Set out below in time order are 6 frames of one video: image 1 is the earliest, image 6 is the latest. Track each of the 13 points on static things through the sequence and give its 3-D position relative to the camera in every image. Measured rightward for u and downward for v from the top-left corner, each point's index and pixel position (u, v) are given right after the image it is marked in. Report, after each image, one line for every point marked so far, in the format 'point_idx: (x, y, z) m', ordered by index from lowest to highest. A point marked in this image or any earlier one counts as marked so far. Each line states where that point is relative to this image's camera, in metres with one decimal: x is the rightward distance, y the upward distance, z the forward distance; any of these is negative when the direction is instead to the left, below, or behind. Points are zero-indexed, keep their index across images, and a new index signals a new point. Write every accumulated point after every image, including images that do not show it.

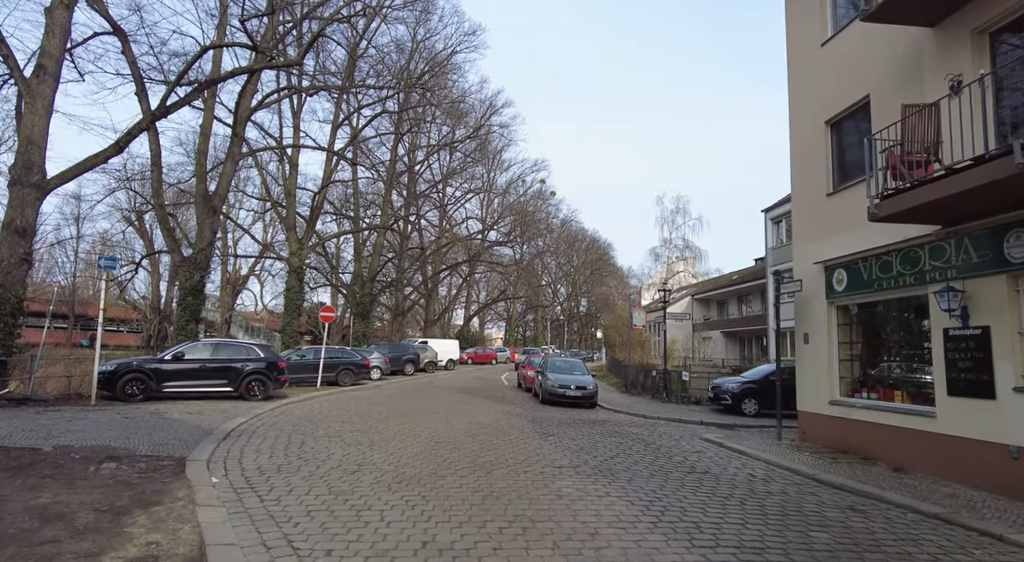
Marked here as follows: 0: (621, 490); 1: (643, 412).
0: (+1.3, -2.4, +6.5) m
1: (+3.7, -3.7, +15.7) m
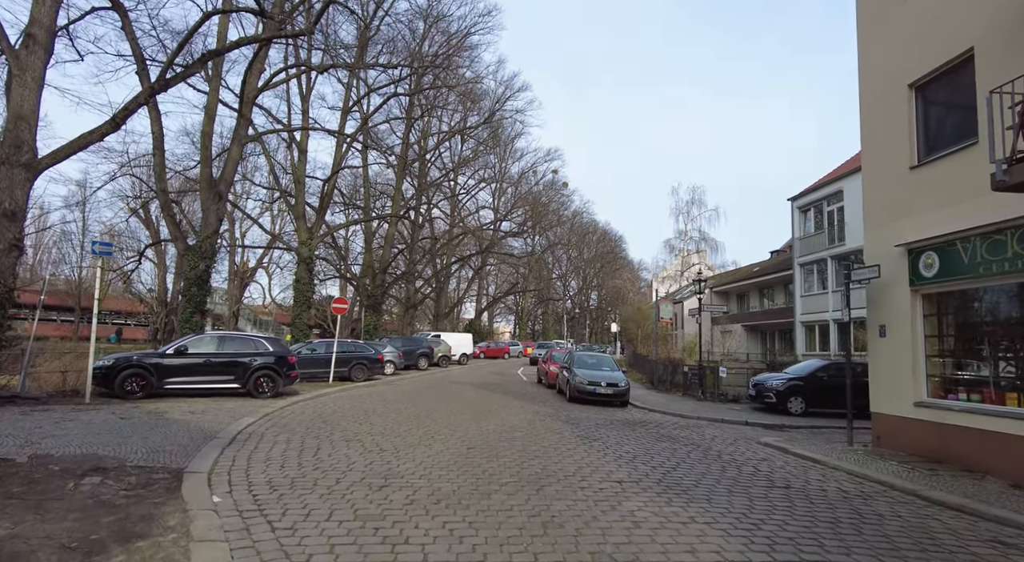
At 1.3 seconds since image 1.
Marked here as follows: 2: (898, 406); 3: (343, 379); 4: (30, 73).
0: (+1.9, -2.2, +5.3) m
1: (+4.4, -3.4, +14.6) m
2: (+5.9, -1.9, +8.7) m
3: (-5.8, -3.4, +19.5) m
4: (-10.6, +4.6, +12.4) m
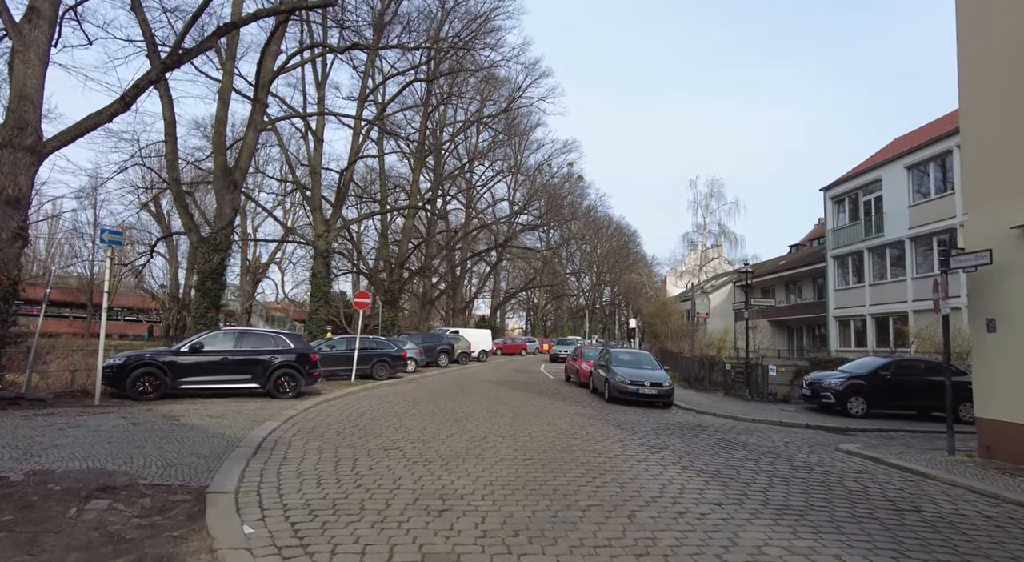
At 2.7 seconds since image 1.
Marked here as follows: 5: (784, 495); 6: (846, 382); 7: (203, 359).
0: (+2.6, -2.0, +4.3) m
1: (+5.3, -3.2, +13.5) m
2: (+6.7, -1.7, +7.6) m
3: (-4.8, -3.2, +18.6) m
4: (-9.7, +4.7, +11.5) m
5: (+2.8, -2.2, +5.9) m
6: (+7.9, -2.4, +13.4) m
7: (-6.7, -1.7, +12.3) m
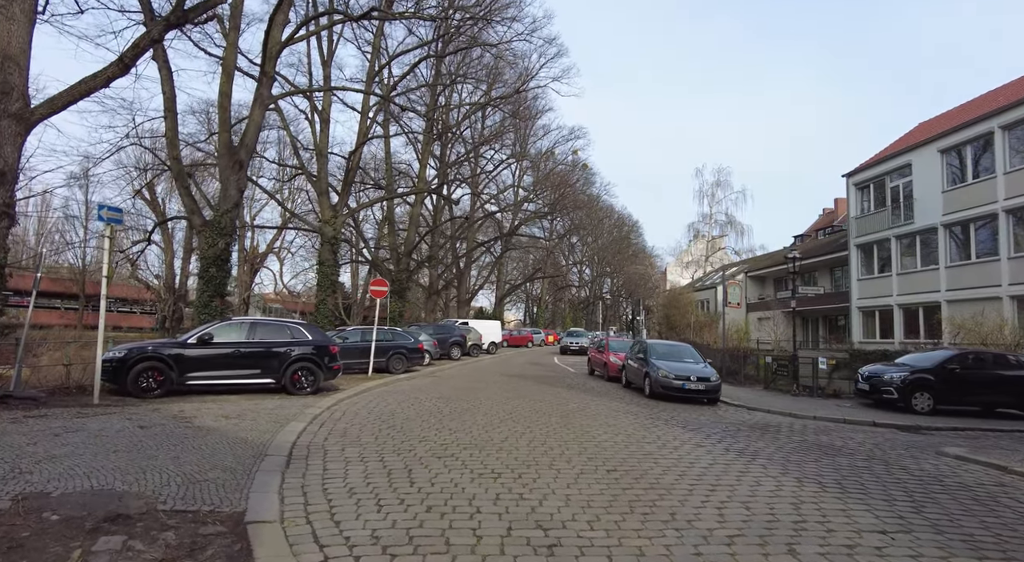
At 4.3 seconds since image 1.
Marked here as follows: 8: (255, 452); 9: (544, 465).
0: (+3.5, -1.9, +3.2) m
1: (+6.1, -2.8, +12.5) m
2: (+7.6, -1.5, +6.5) m
3: (-4.1, -2.8, +17.4) m
4: (-8.9, +5.0, +10.2) m
5: (+3.7, -2.0, +4.8) m
6: (+8.7, -2.1, +12.4) m
7: (-5.9, -1.4, +11.1) m
8: (-3.0, -2.0, +6.6) m
9: (+0.3, -2.0, +6.3) m
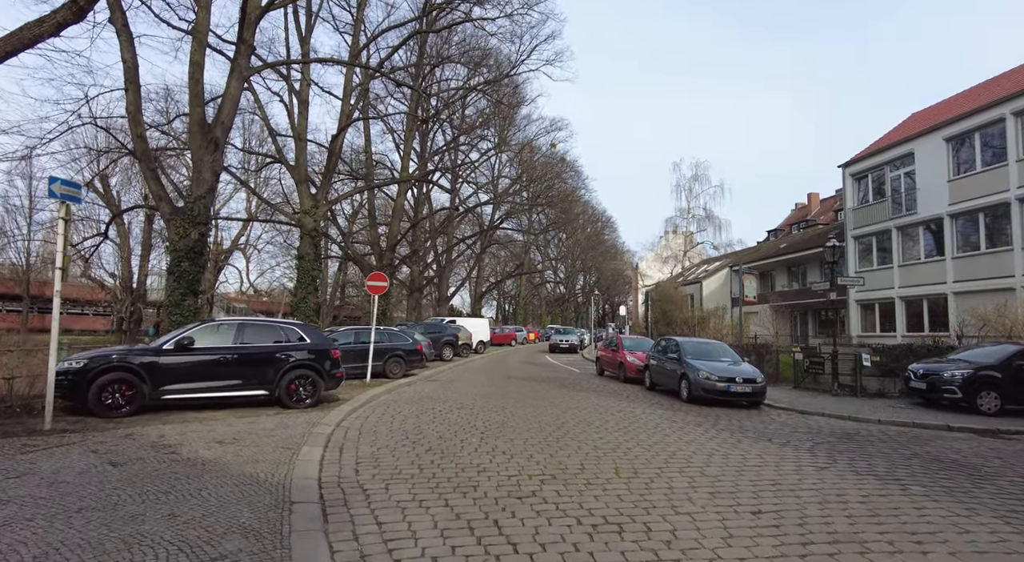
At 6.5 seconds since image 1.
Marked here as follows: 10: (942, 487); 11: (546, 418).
0: (+4.6, -1.7, +1.9) m
1: (+6.7, -2.6, +11.3) m
2: (+8.5, -1.3, +5.5) m
3: (-3.8, -2.6, +15.7) m
4: (-8.2, +5.1, +8.1) m
5: (+4.7, -1.9, +3.5) m
6: (+9.3, -1.8, +11.4) m
7: (-5.2, -1.3, +9.2) m
8: (-2.1, -1.9, +4.9) m
9: (+1.3, -1.9, +4.8) m
10: (+4.2, -2.0, +5.5) m
11: (+0.5, -2.3, +9.5) m
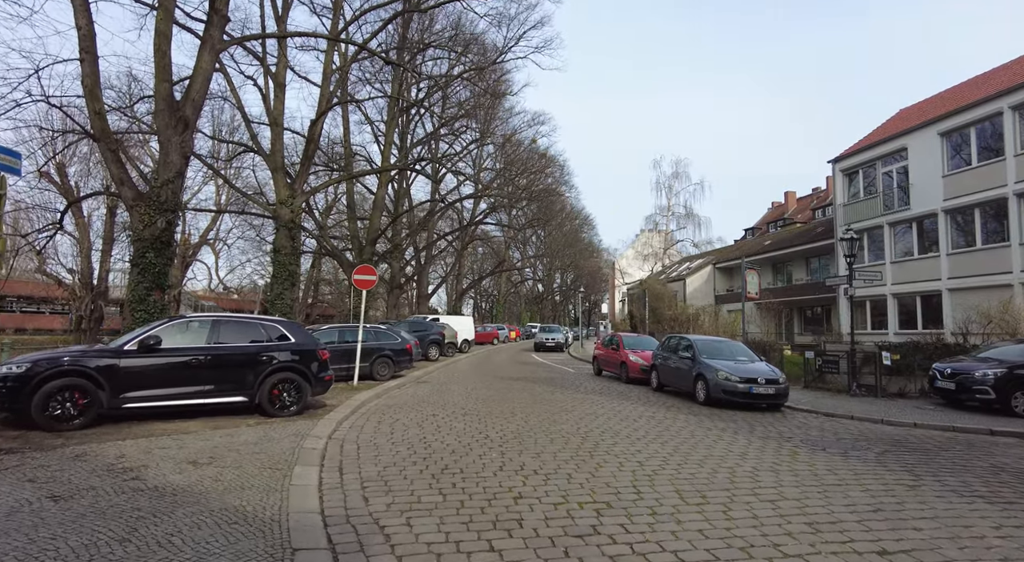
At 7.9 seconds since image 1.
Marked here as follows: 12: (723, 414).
0: (+5.2, -1.6, +1.1) m
1: (+6.8, -2.5, +10.6) m
2: (+8.9, -1.2, +4.8) m
3: (-3.8, -2.5, +14.5) m
4: (-7.9, +5.2, +6.7) m
5: (+5.2, -1.8, +2.7) m
6: (+9.4, -1.7, +10.8) m
7: (-4.9, -1.1, +7.9) m
8: (-1.6, -1.8, +3.8) m
9: (+1.7, -1.8, +3.8) m
10: (+4.6, -1.9, +4.7) m
11: (+0.8, -2.2, +8.5) m
12: (+3.9, -2.4, +10.5) m
